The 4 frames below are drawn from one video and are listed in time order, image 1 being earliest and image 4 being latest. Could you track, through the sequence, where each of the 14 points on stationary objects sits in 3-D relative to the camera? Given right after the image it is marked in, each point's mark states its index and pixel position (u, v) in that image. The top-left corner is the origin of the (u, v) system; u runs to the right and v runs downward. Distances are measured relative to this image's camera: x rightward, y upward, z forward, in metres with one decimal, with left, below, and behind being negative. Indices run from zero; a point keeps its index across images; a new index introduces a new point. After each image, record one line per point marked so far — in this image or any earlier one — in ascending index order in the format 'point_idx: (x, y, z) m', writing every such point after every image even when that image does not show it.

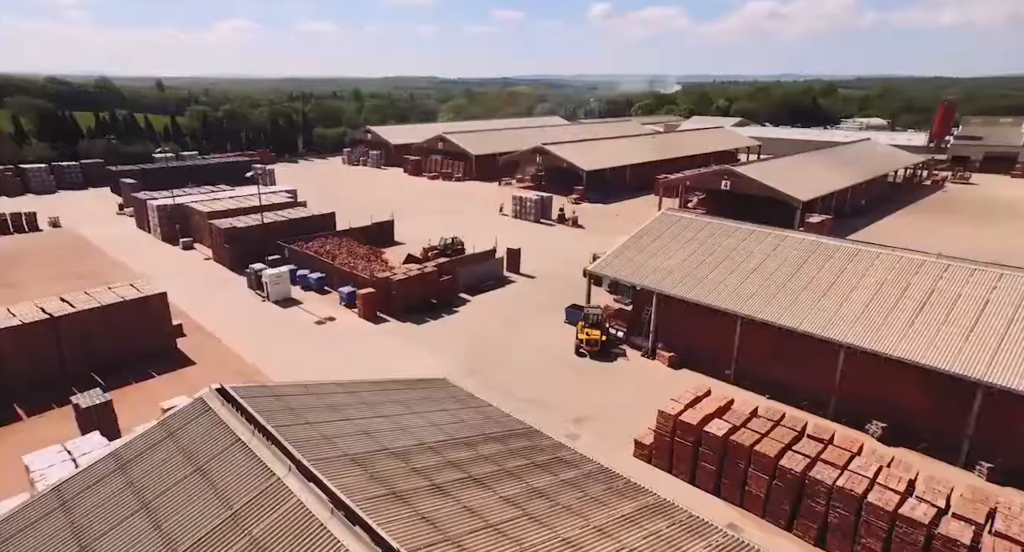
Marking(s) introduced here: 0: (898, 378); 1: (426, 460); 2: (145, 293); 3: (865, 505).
0: (+9.7, -2.5, +14.9) m
1: (-1.2, -2.7, +8.7) m
2: (-11.8, -0.6, +18.9) m
3: (+6.3, -4.1, +10.6) m
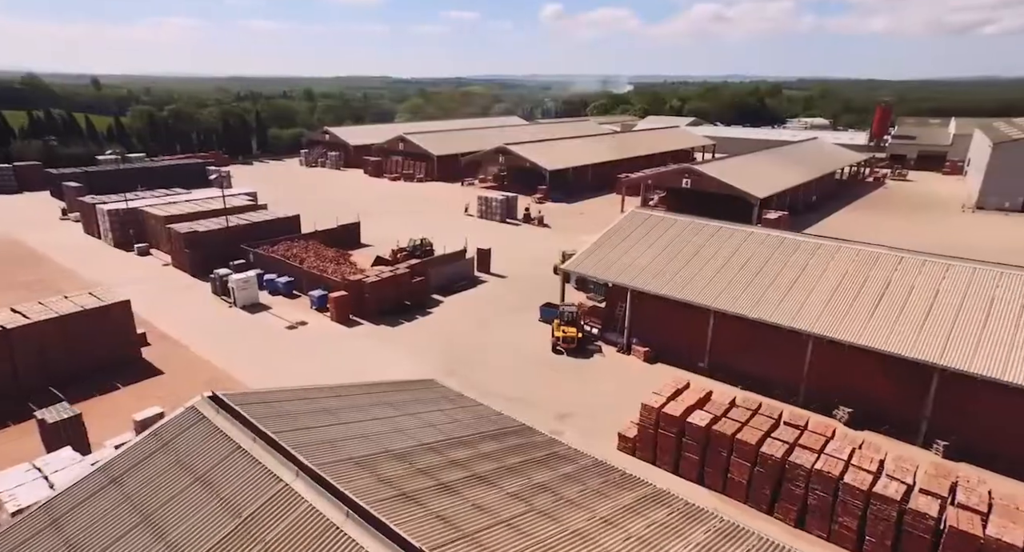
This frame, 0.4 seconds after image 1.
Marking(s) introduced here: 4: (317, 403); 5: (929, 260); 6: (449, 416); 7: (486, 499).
0: (+9.3, -2.3, +15.7) m
1: (-1.2, -2.7, +8.8) m
2: (-12.5, -0.8, +18.2) m
3: (+6.2, -4.0, +11.2) m
4: (-3.4, -2.2, +10.3) m
5: (+12.1, +0.5, +17.2) m
6: (-1.1, -2.6, +11.0) m
7: (-0.3, -3.0, +7.9) m
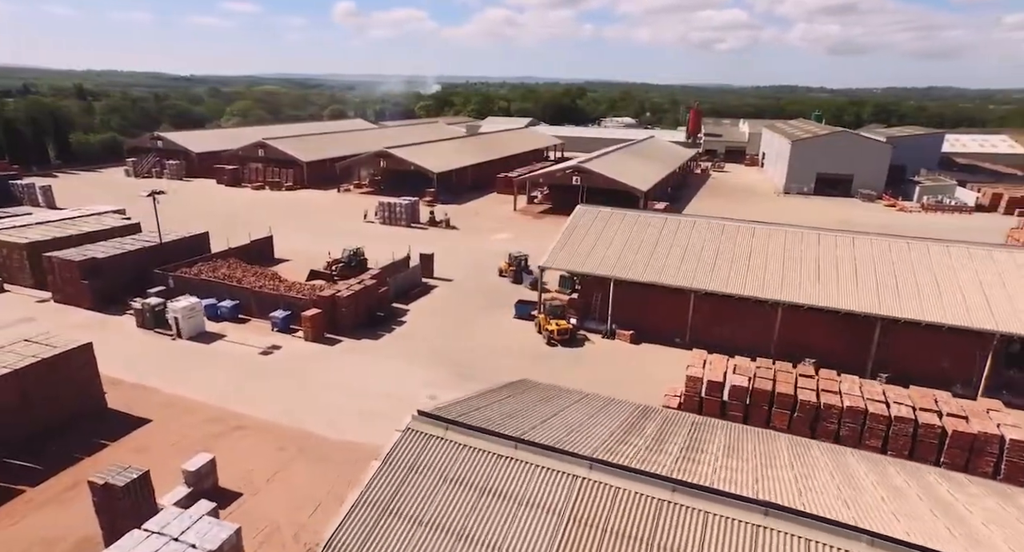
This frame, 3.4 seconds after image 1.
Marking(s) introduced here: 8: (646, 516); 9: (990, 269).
0: (+9.9, -1.5, +19.4) m
1: (+2.1, -2.7, +9.7) m
2: (-11.7, -1.8, +15.3) m
3: (+8.5, -3.3, +14.2) m
4: (-0.5, -2.3, +10.5) m
5: (+12.0, +1.5, +21.7) m
6: (+1.5, -2.6, +11.8) m
7: (+3.2, -2.9, +9.2) m
8: (+1.7, -3.0, +7.4) m
9: (+15.4, +0.2, +19.2) m
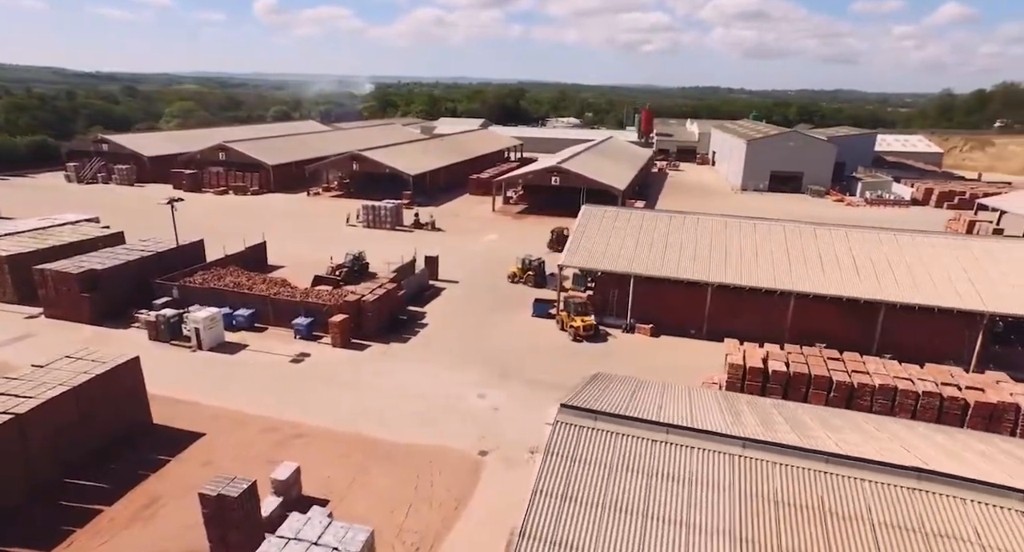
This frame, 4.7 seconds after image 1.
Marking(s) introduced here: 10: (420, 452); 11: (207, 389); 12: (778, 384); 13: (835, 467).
0: (+11.0, -1.2, +21.0) m
1: (+4.2, -2.6, +10.5) m
2: (-10.0, -2.1, +14.6) m
3: (+10.2, -3.1, +15.7) m
4: (+1.6, -2.3, +11.1) m
5: (+12.7, +1.8, +23.5) m
6: (+3.4, -2.5, +12.5) m
7: (+5.4, -2.7, +10.1) m
8: (+4.1, -2.9, +8.2) m
9: (+16.4, +0.7, +21.3) m
10: (-2.3, -4.4, +14.9) m
11: (-9.2, -3.3, +17.7) m
12: (+7.4, -3.0, +16.4) m
13: (+4.5, -2.7, +8.4) m
